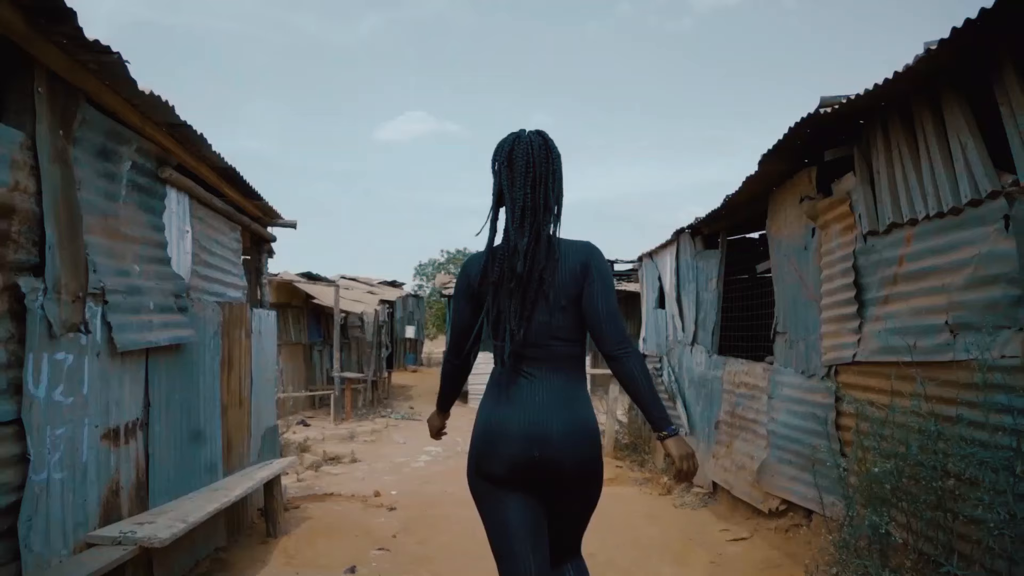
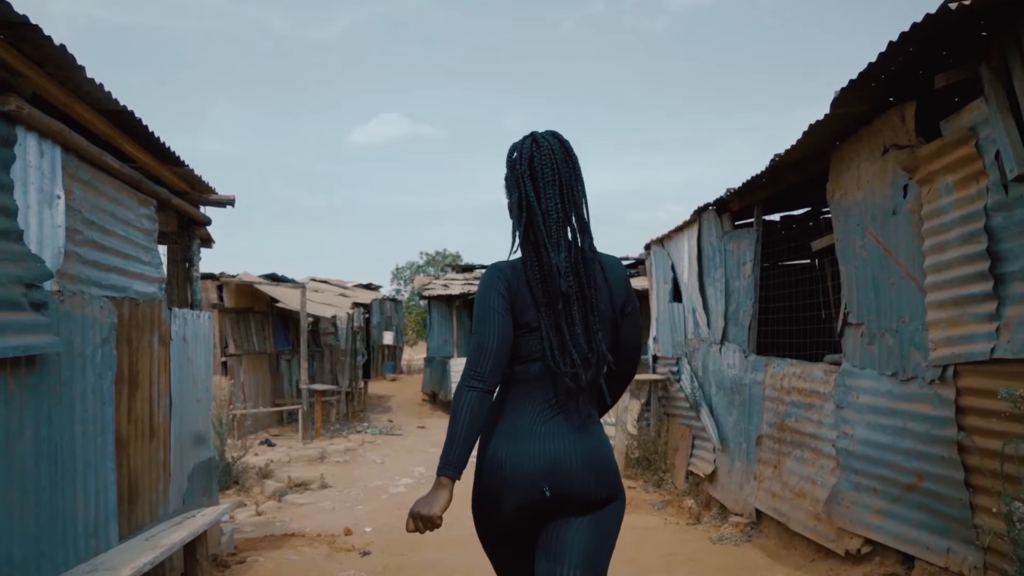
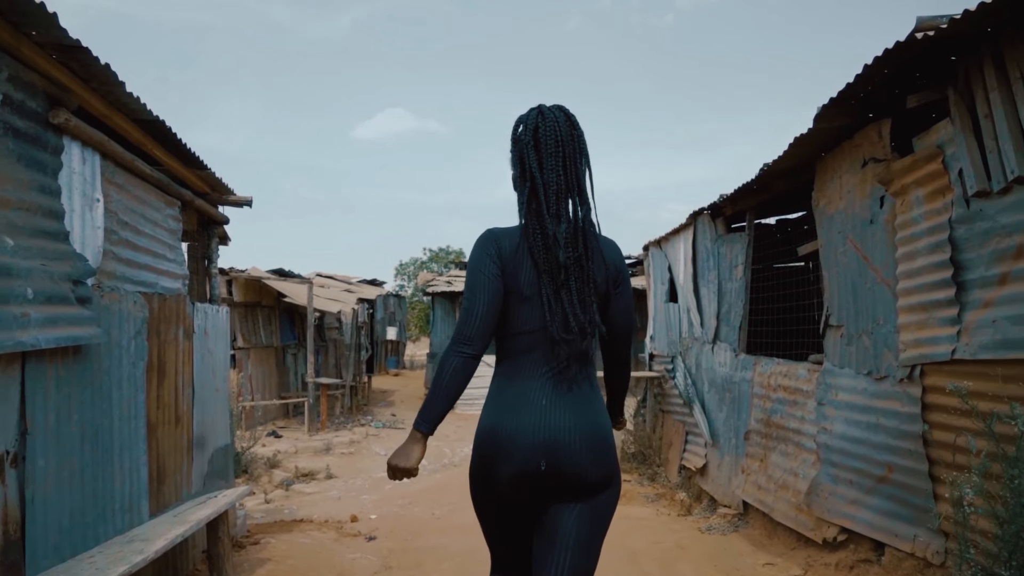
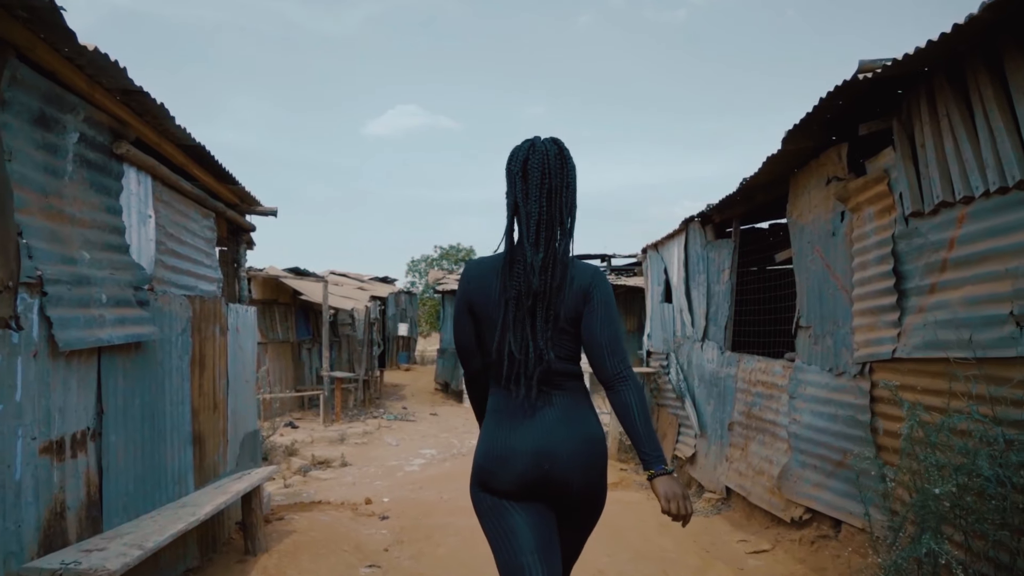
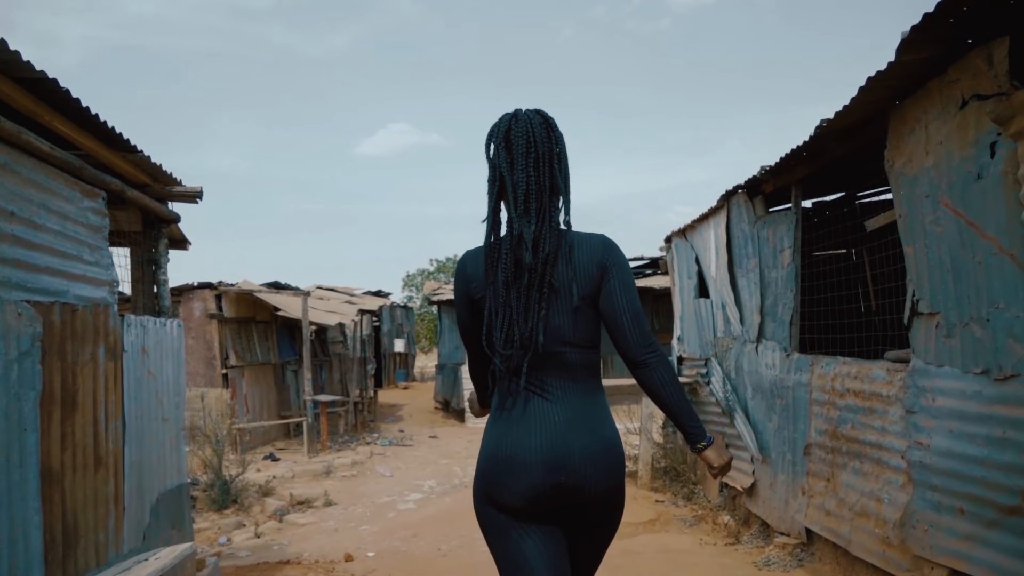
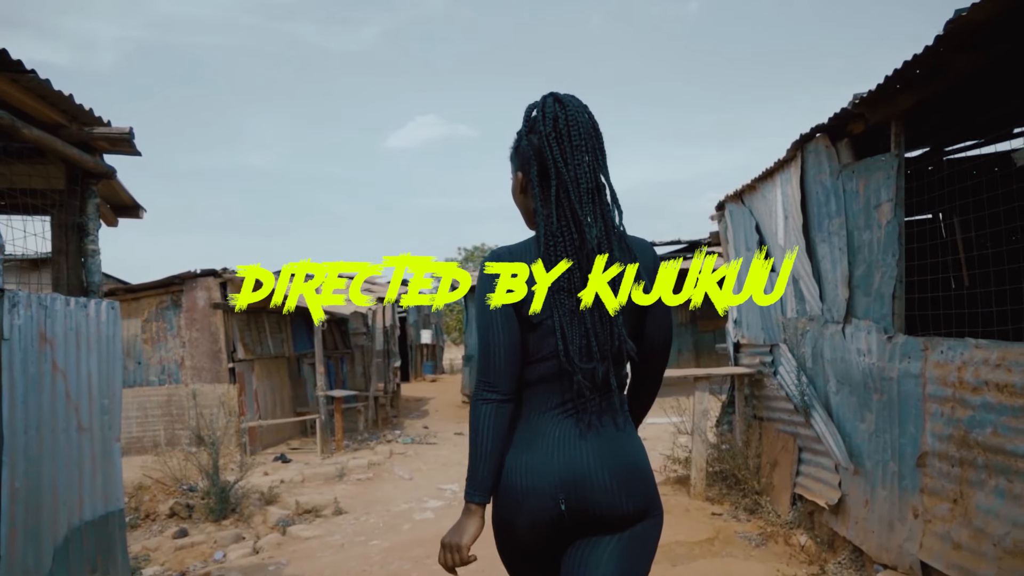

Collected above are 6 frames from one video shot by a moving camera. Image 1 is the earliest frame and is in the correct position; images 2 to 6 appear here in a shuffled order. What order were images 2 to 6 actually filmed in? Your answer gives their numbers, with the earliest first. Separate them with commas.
4, 3, 2, 5, 6
